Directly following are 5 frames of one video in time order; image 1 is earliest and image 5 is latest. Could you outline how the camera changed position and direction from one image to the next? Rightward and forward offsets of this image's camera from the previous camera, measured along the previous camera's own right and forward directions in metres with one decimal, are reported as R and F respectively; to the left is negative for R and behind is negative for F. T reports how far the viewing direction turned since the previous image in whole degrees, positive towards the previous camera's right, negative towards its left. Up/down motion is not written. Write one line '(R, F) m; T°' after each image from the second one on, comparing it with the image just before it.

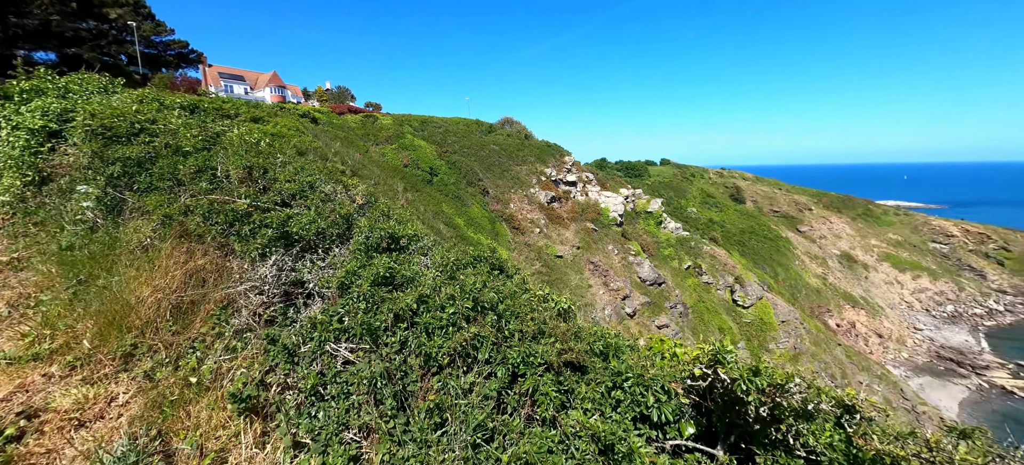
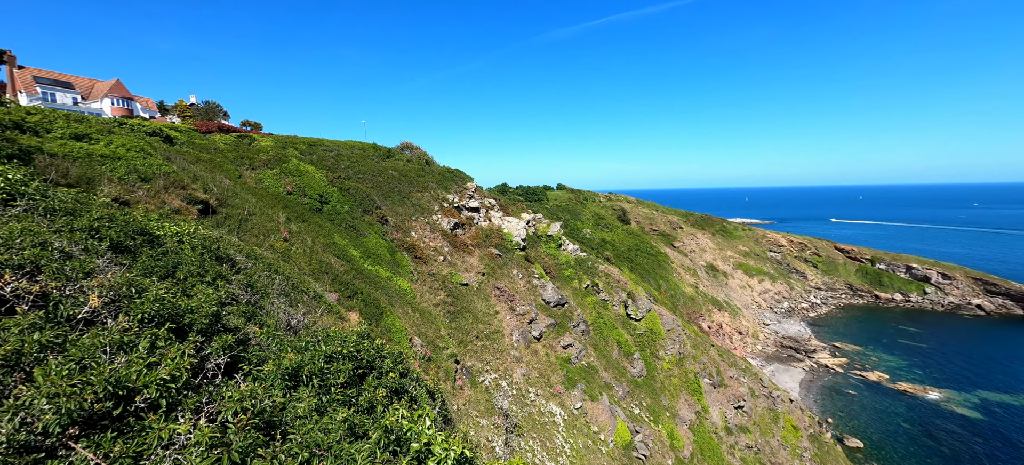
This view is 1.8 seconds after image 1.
(+0.2, +0.7) m; +13°
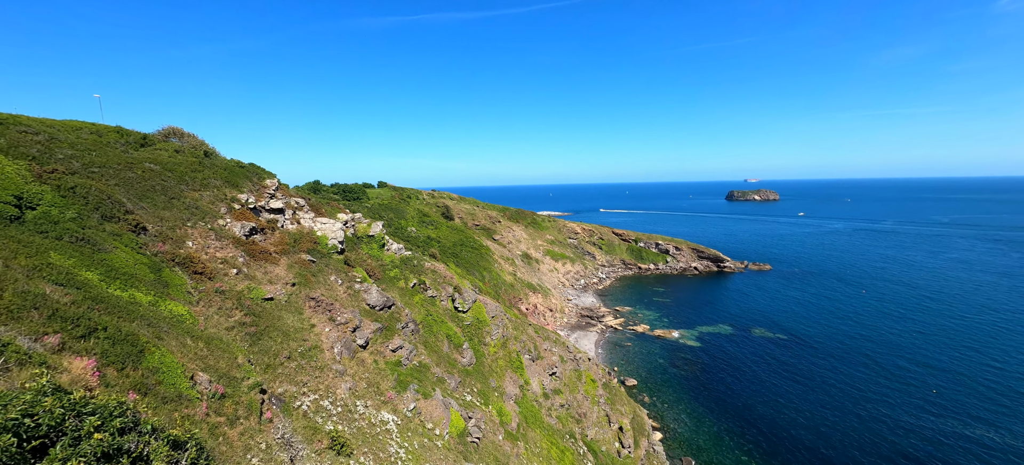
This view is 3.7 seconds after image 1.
(+0.2, +0.8) m; +24°
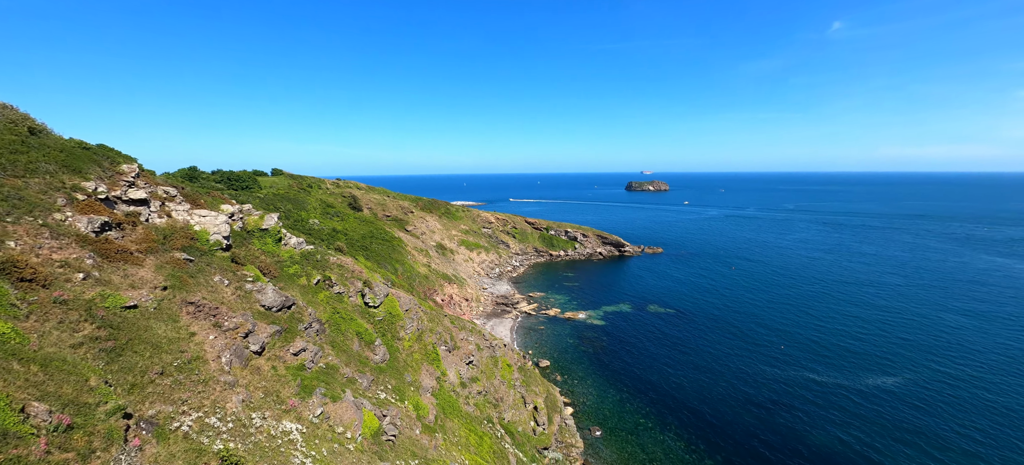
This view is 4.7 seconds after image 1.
(+0.1, +0.6) m; +12°
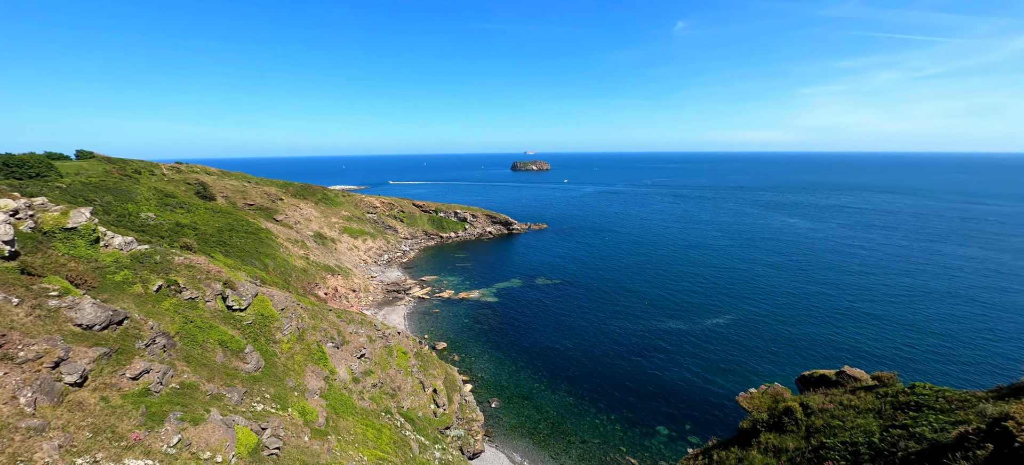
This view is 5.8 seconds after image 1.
(+0.1, +0.9) m; +15°
